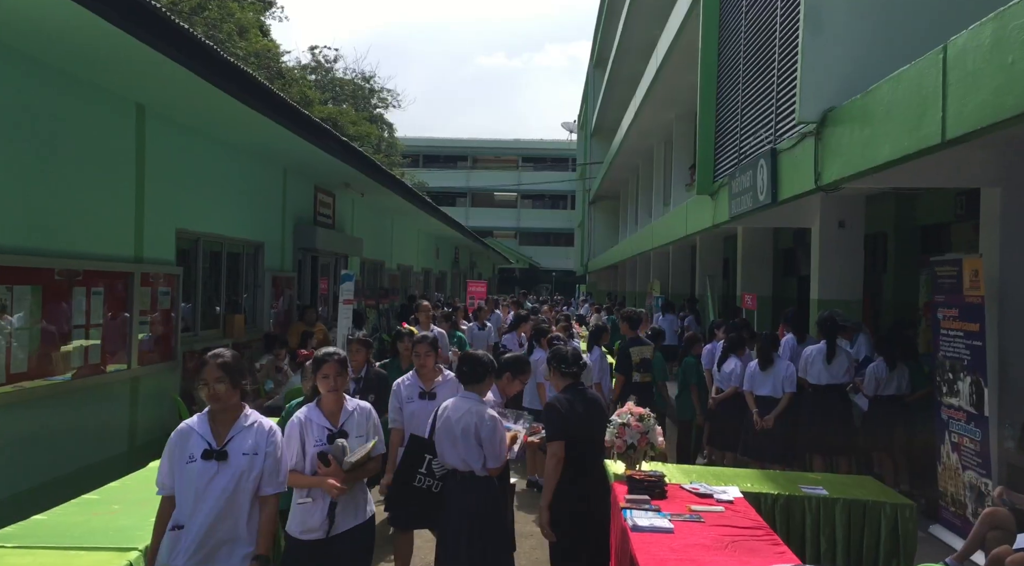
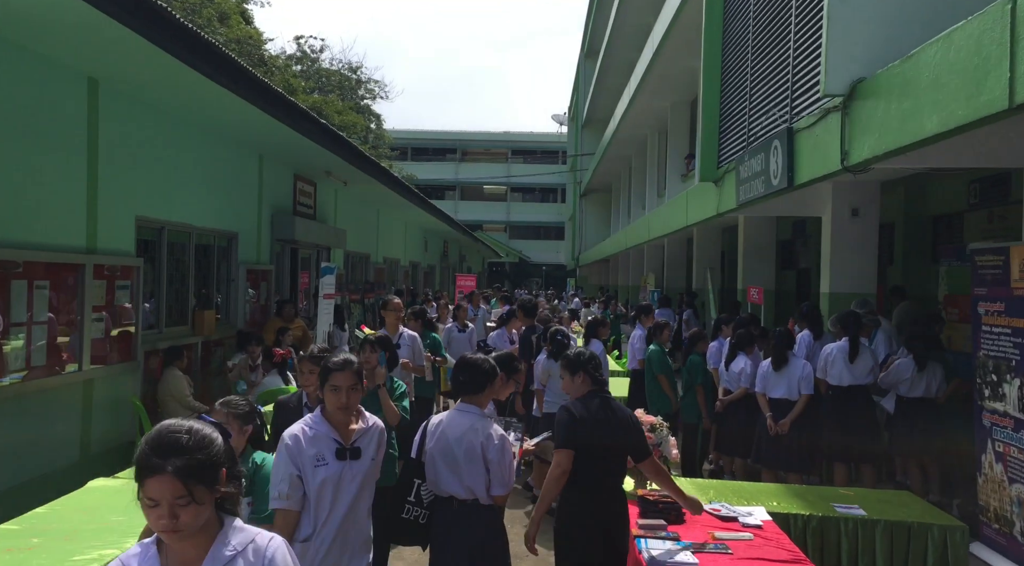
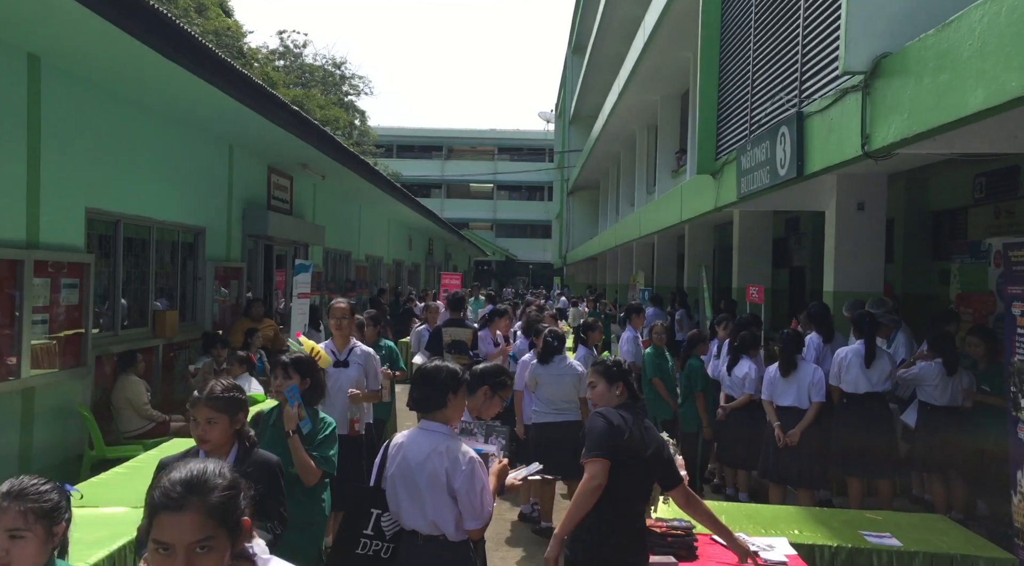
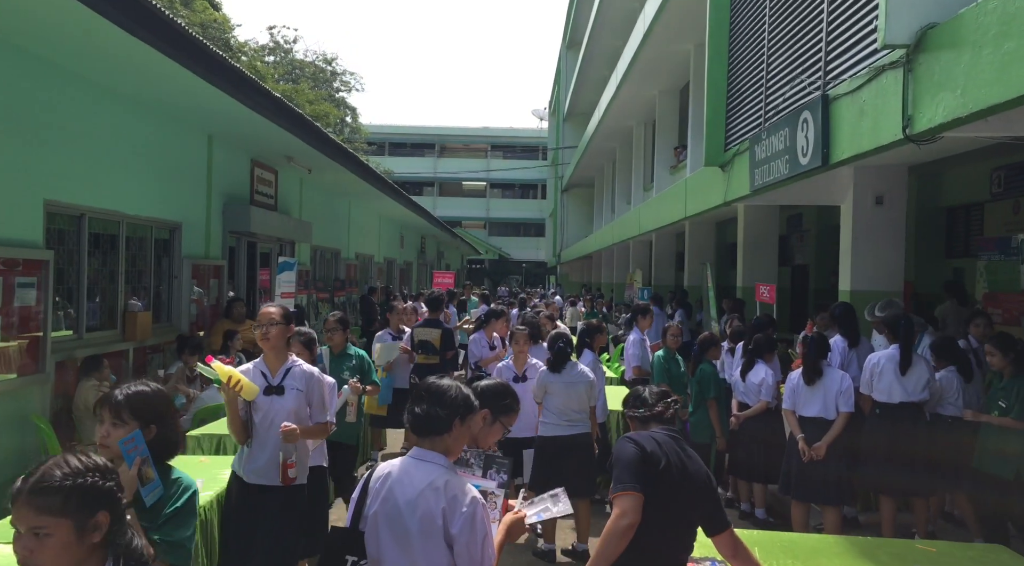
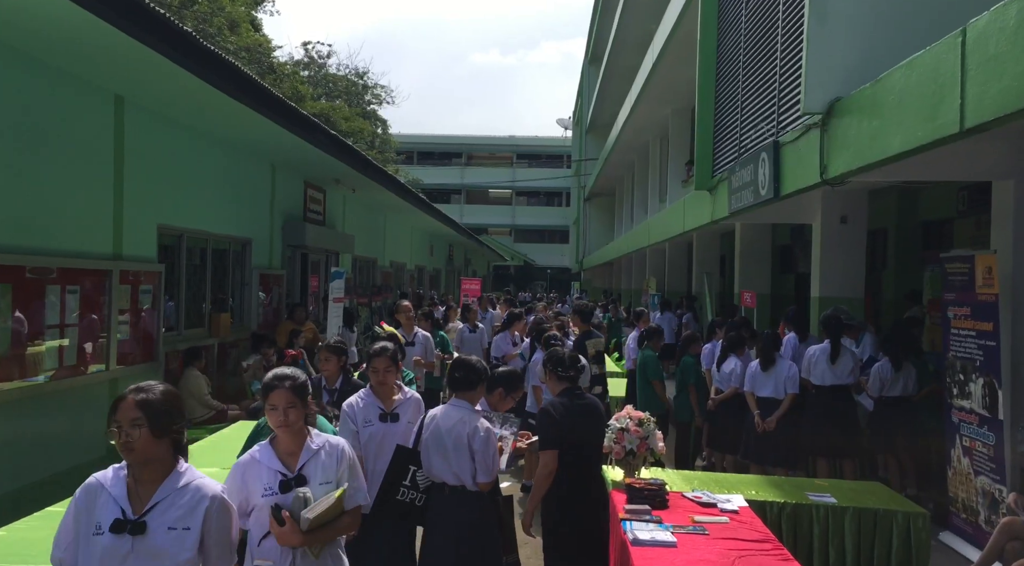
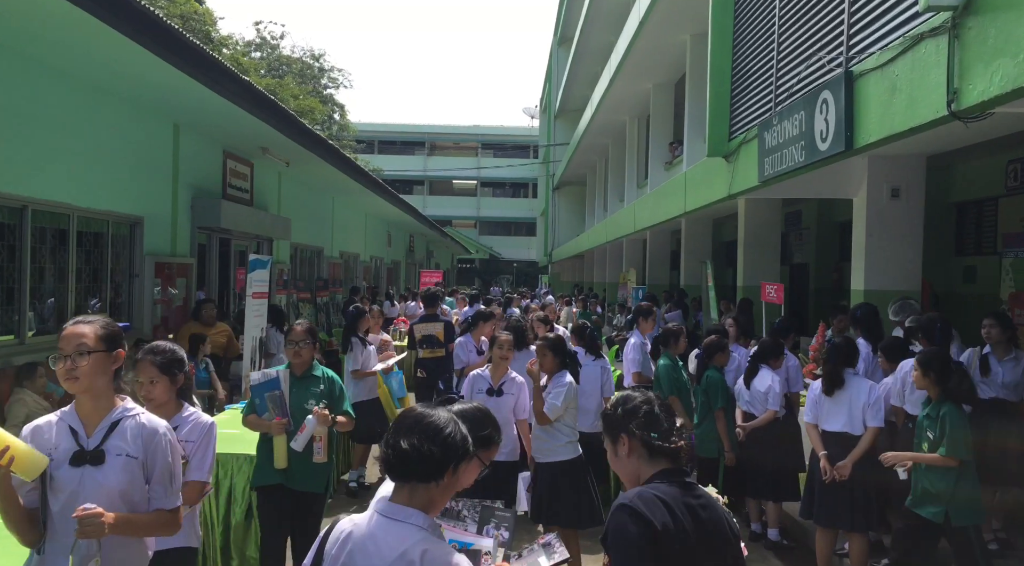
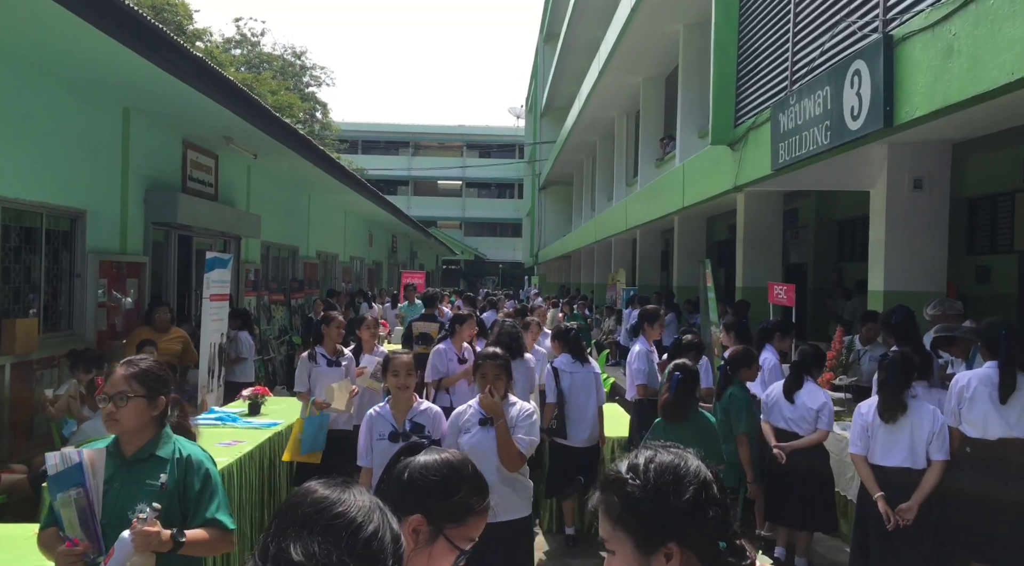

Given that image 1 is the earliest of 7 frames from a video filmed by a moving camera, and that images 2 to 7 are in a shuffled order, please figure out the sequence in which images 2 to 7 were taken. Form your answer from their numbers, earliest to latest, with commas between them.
5, 2, 3, 4, 6, 7
